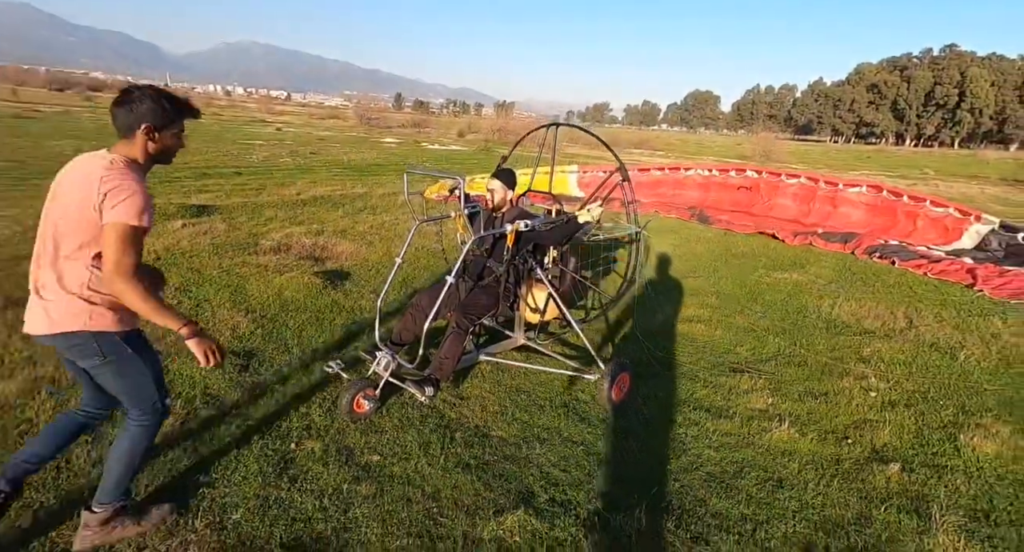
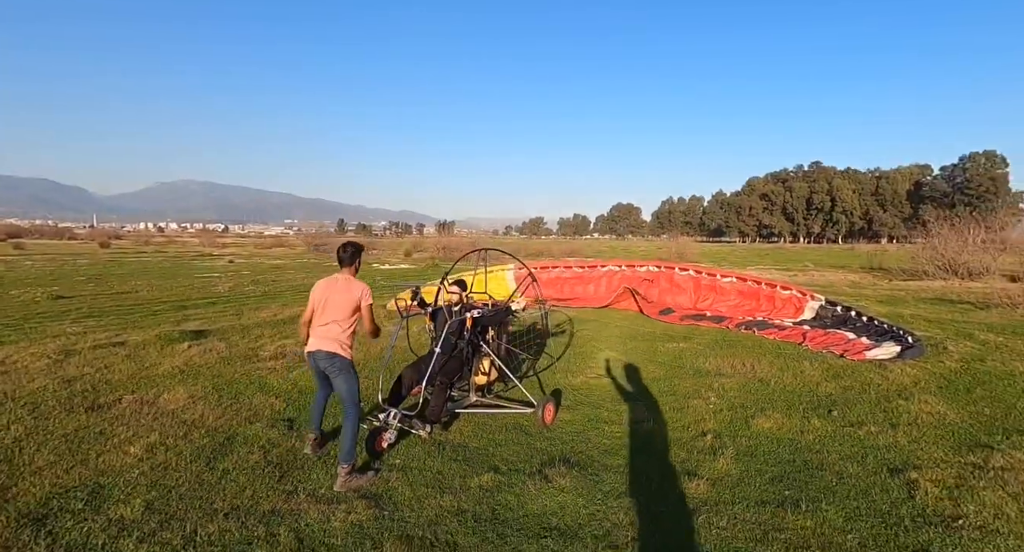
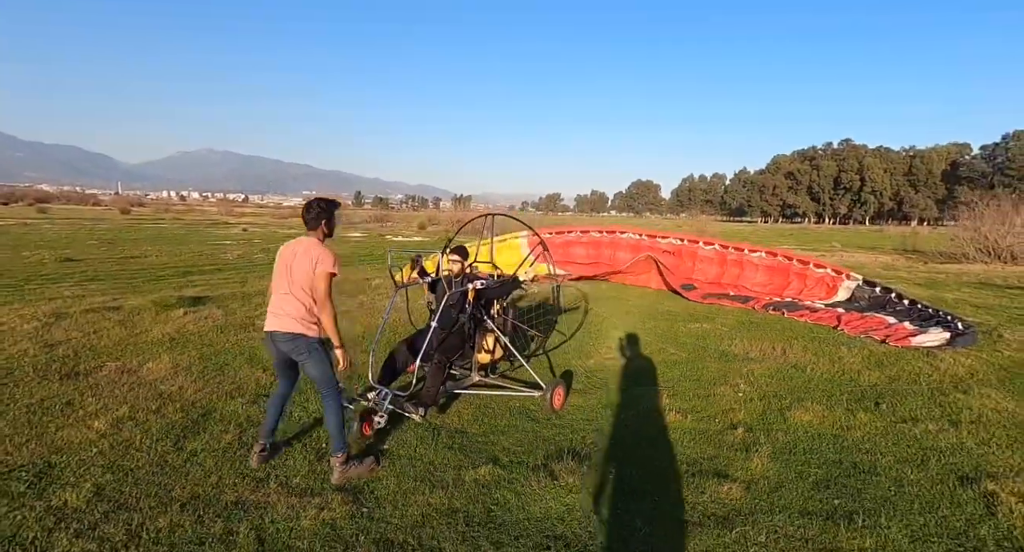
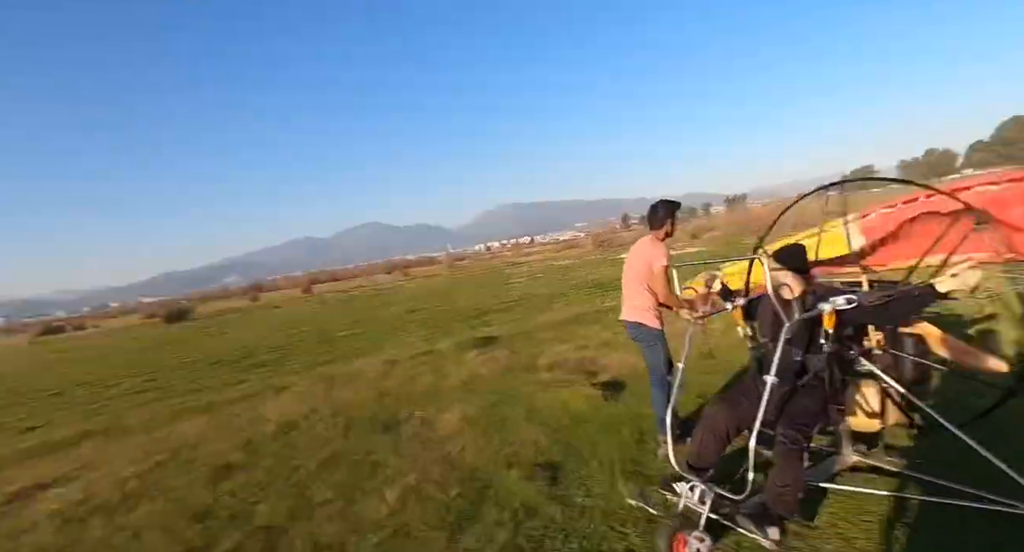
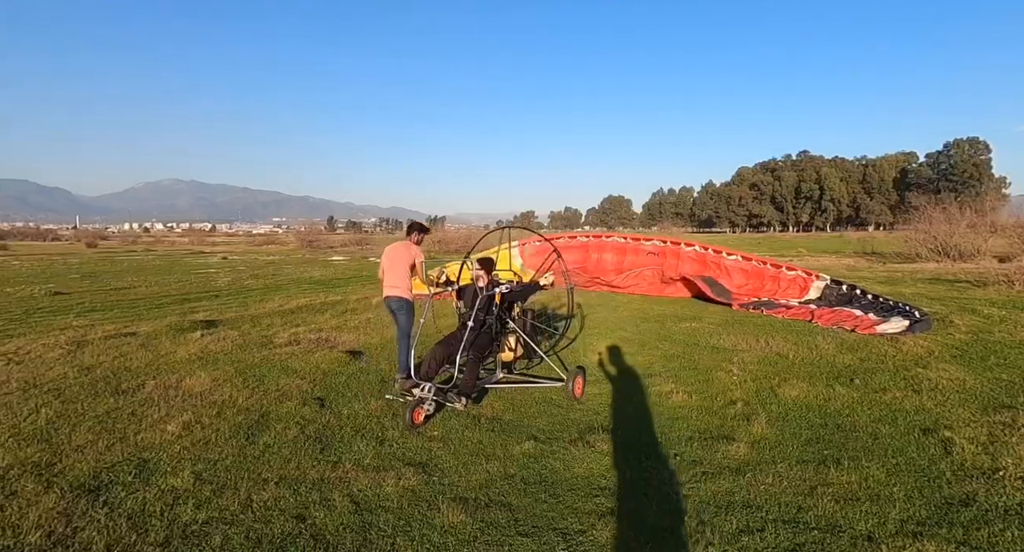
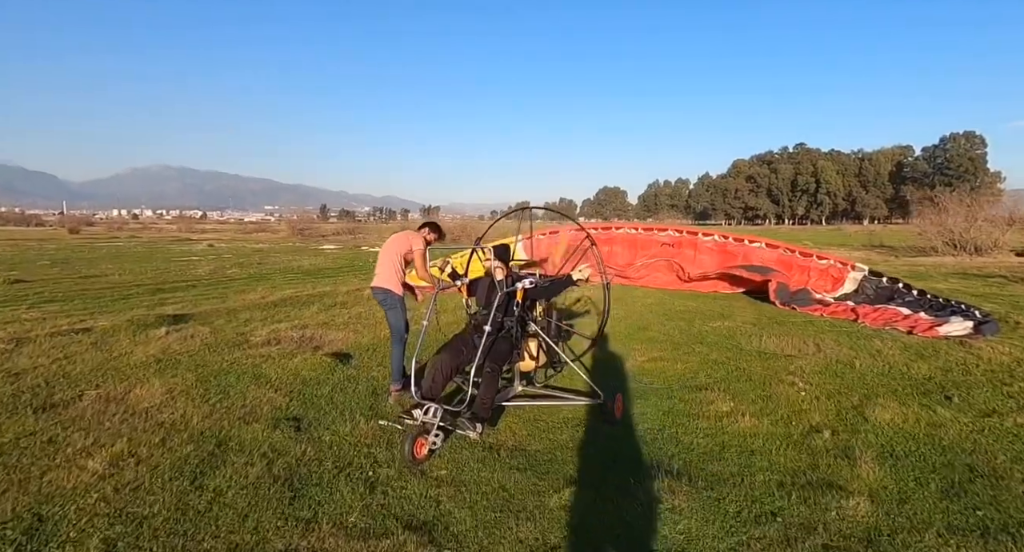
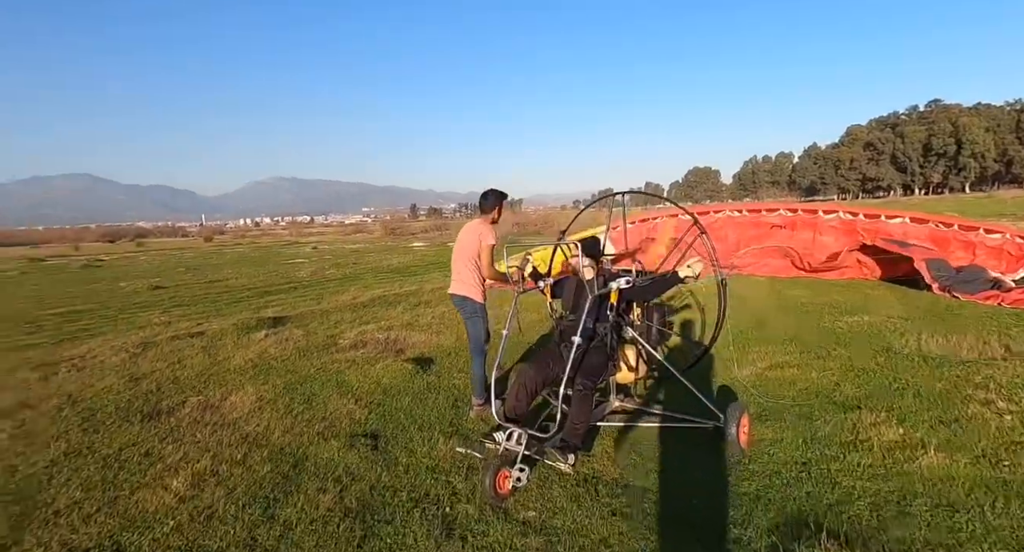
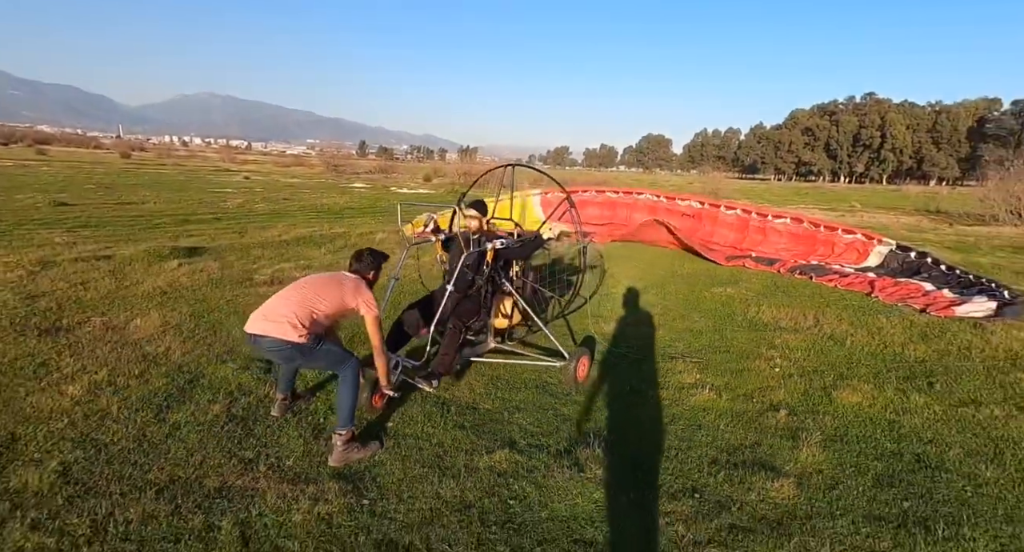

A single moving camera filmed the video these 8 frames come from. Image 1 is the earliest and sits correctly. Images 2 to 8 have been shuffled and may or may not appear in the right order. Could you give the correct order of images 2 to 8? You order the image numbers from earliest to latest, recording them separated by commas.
8, 3, 2, 5, 6, 7, 4
